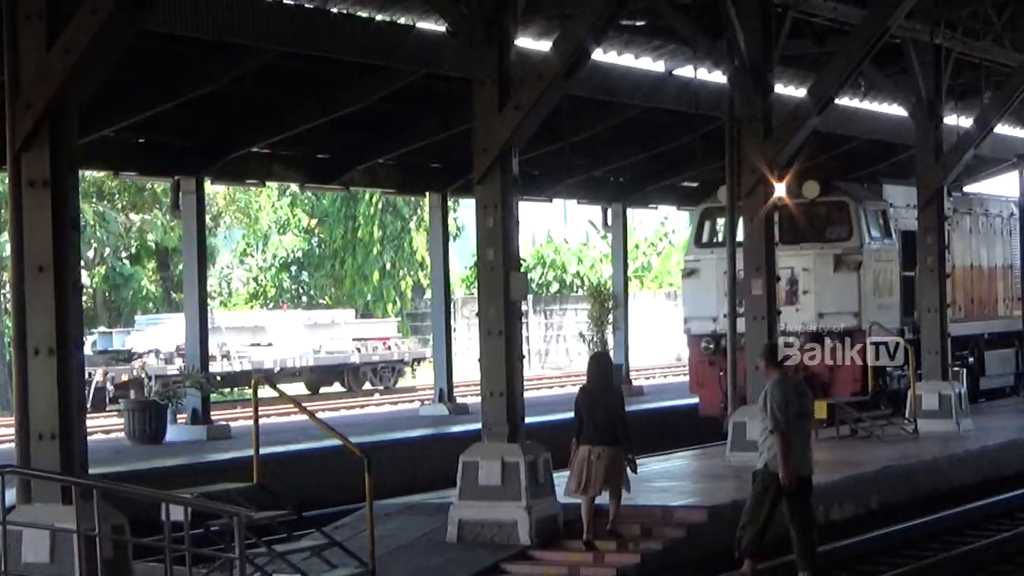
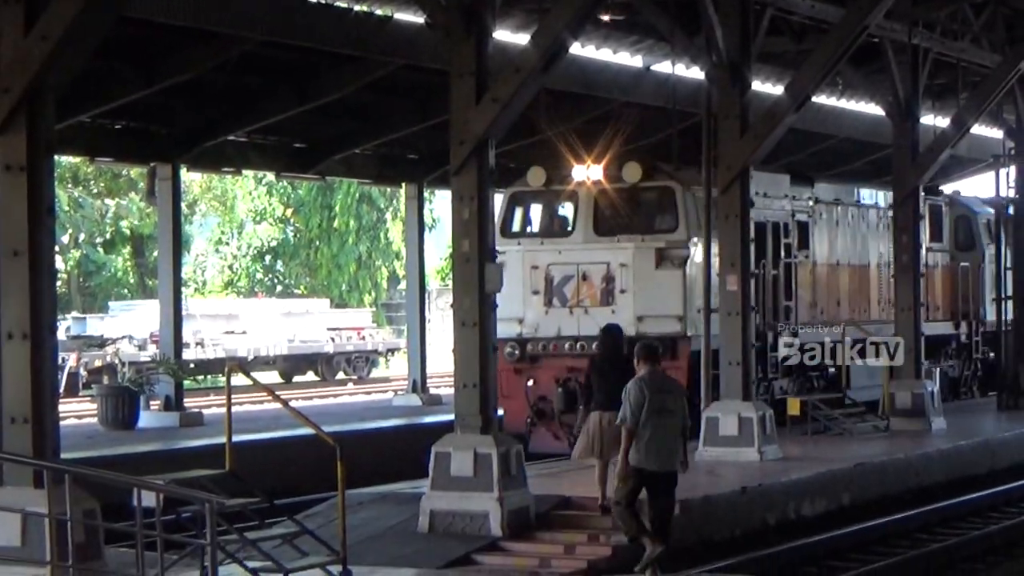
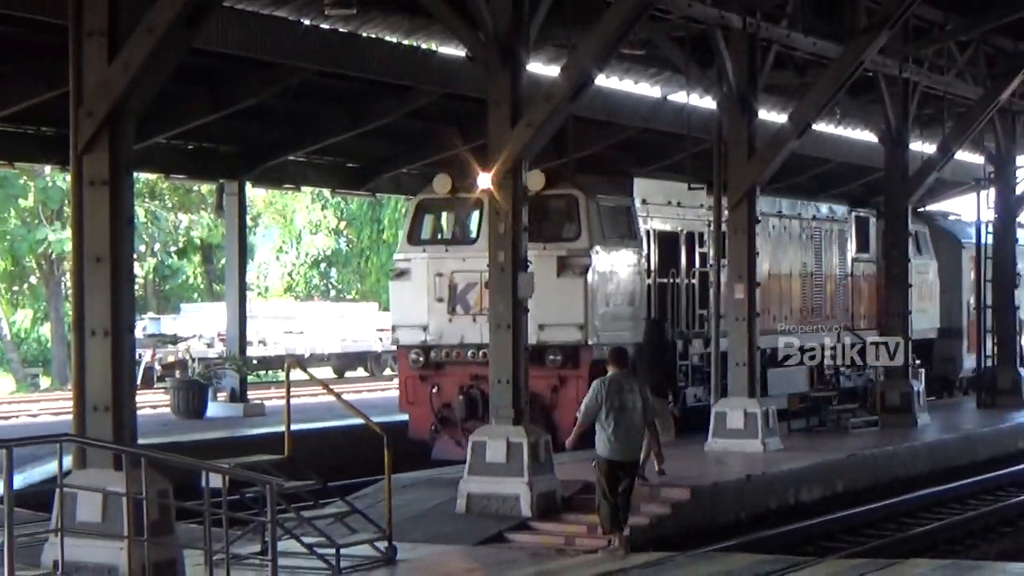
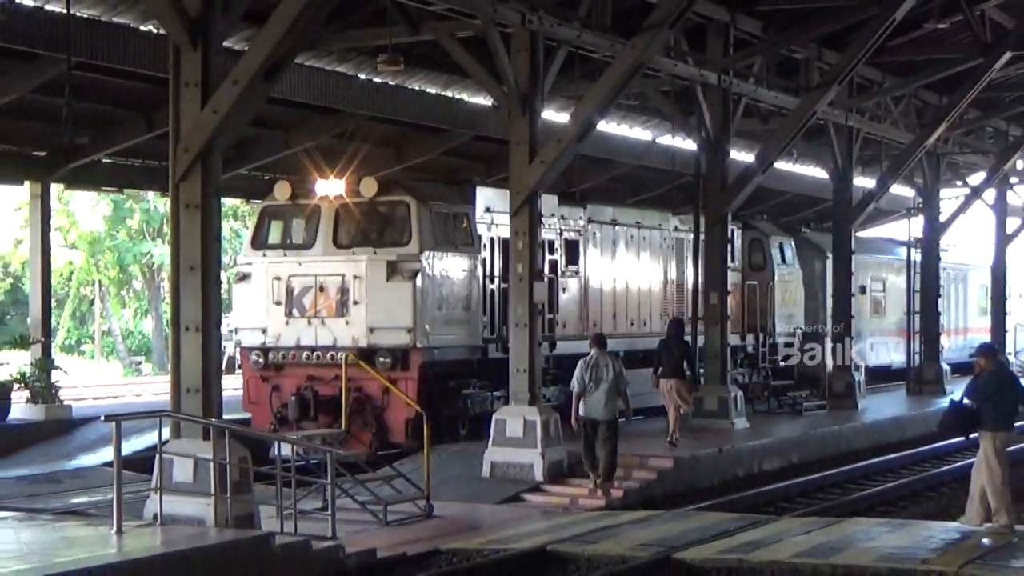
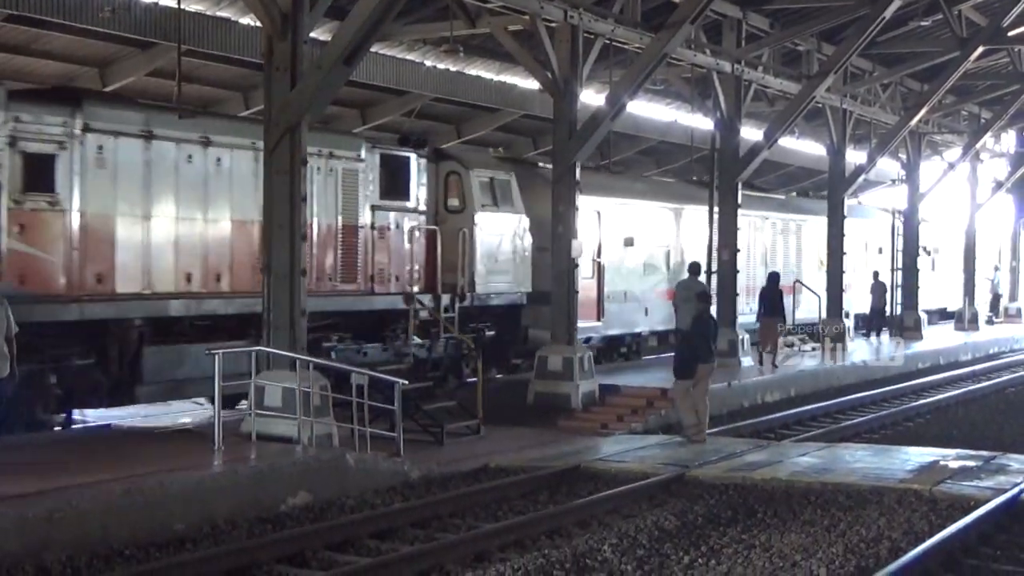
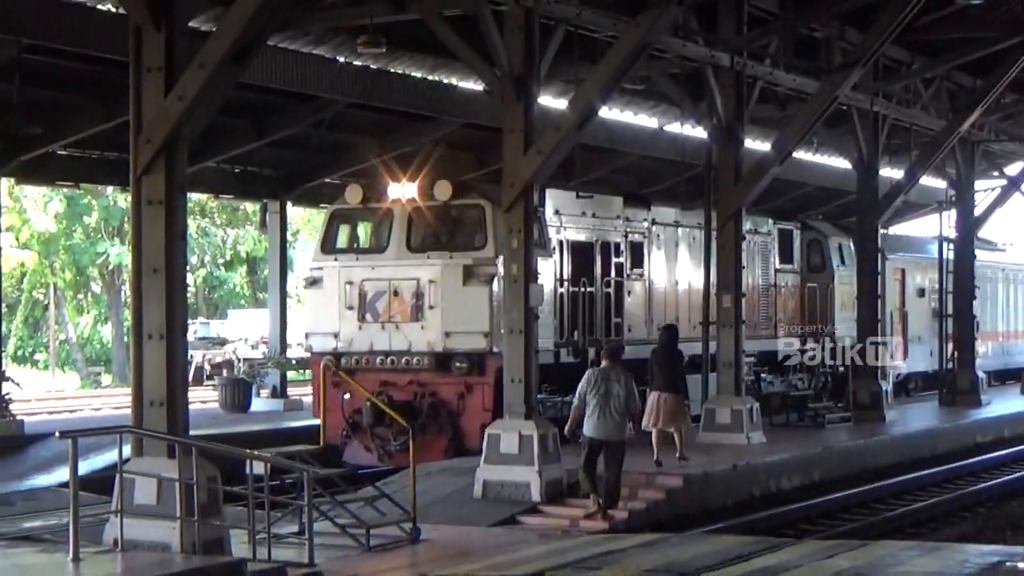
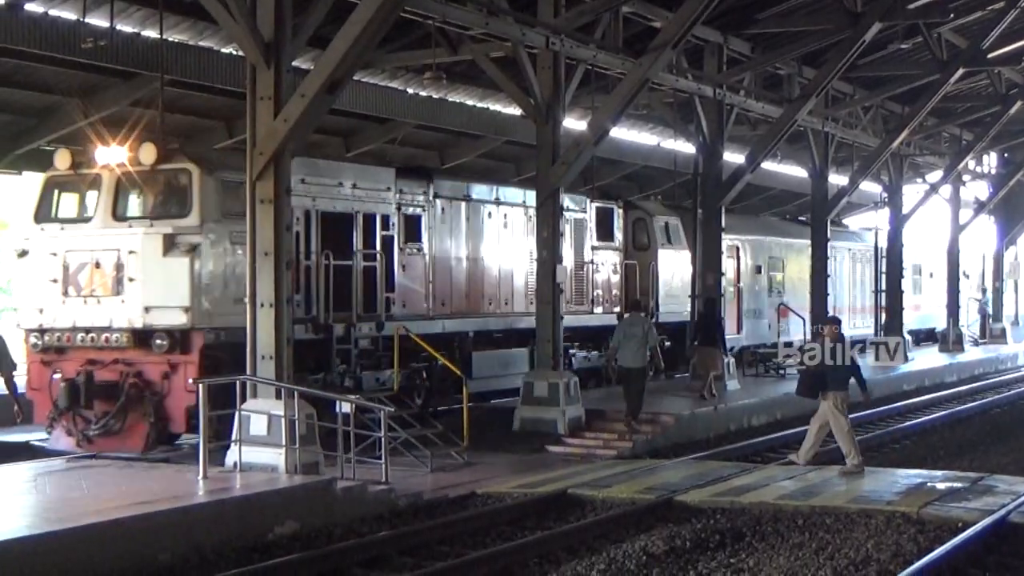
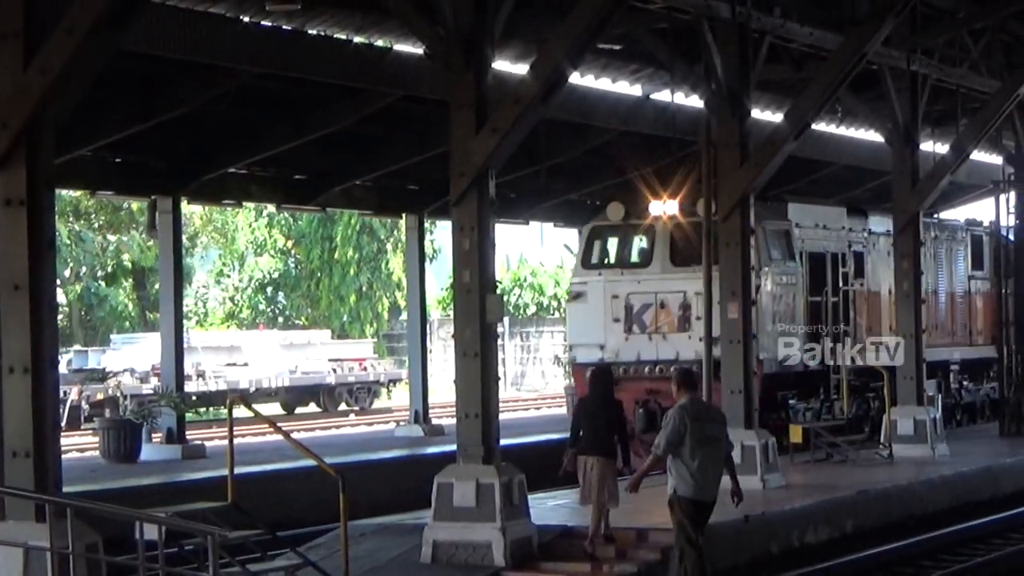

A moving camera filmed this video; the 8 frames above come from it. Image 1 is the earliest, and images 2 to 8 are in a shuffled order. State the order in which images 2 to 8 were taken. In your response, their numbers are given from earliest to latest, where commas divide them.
8, 2, 3, 6, 4, 7, 5
